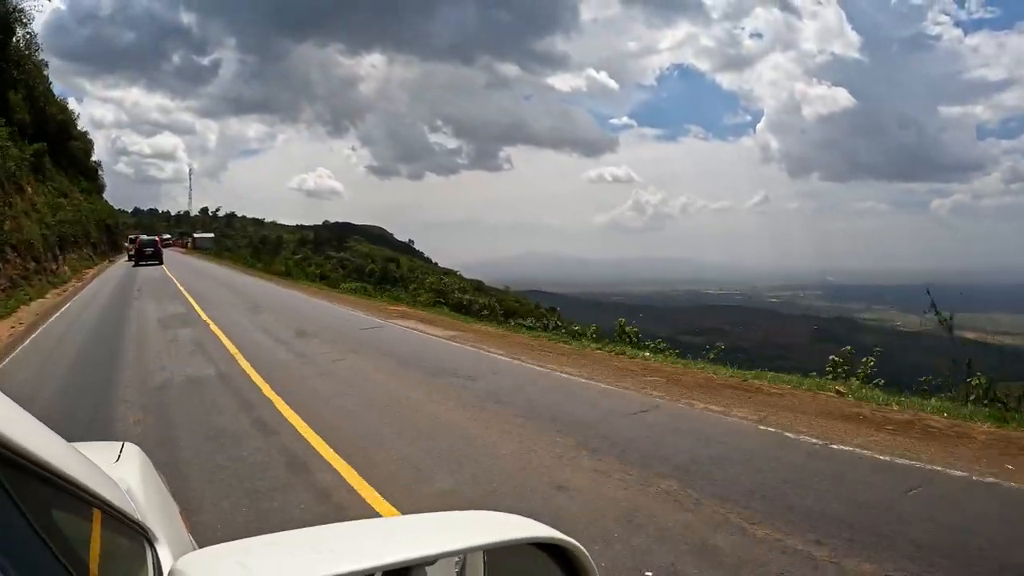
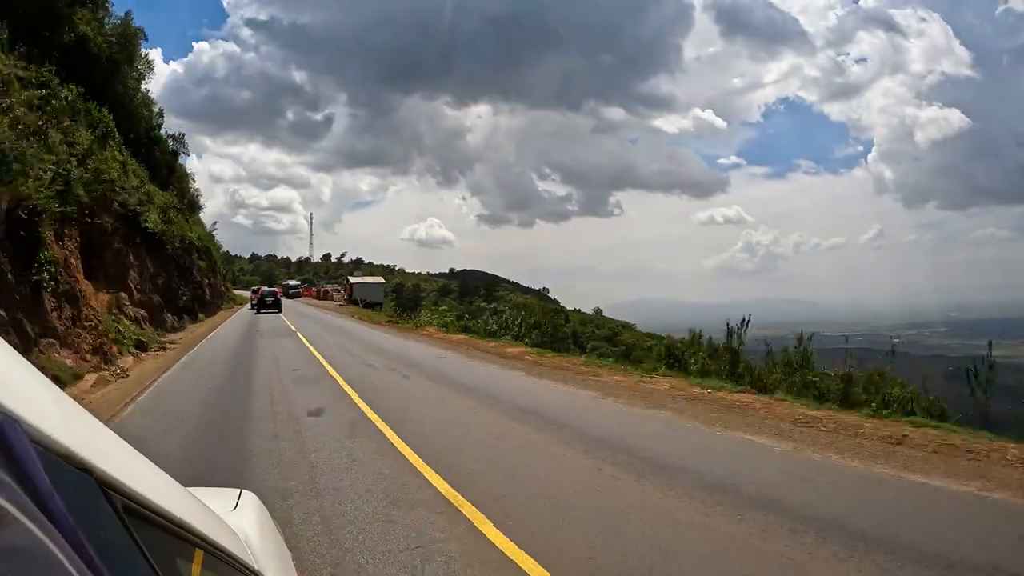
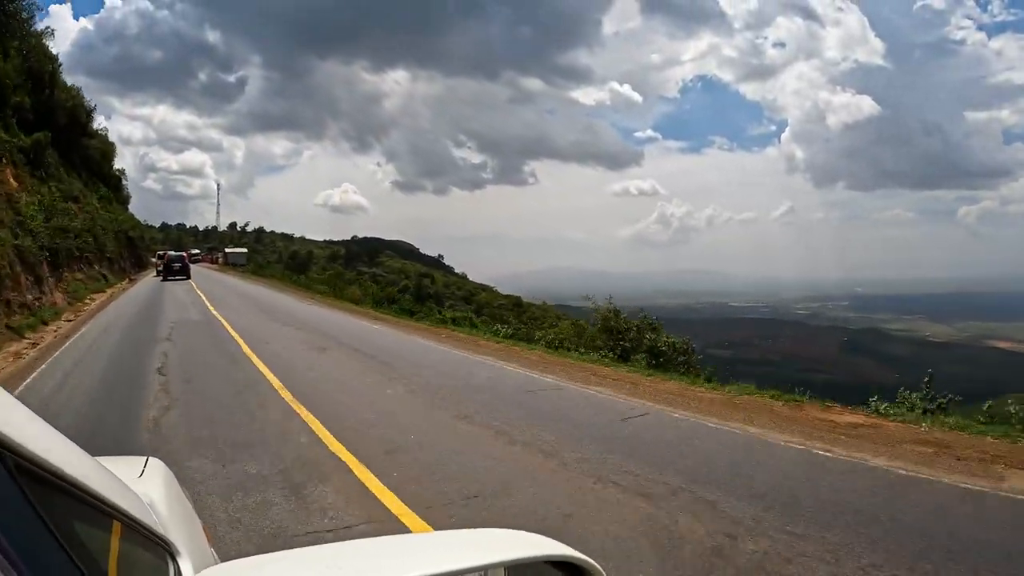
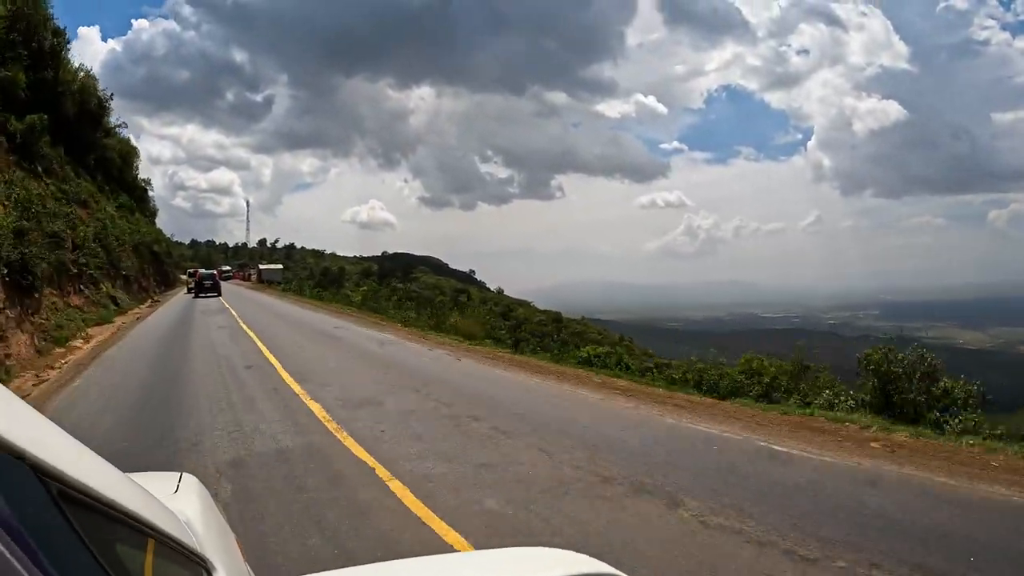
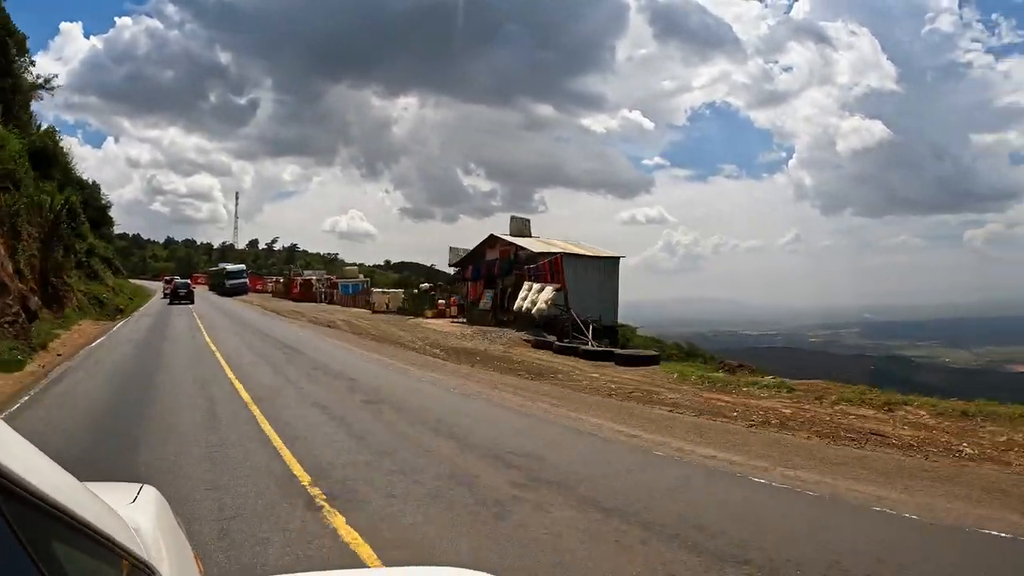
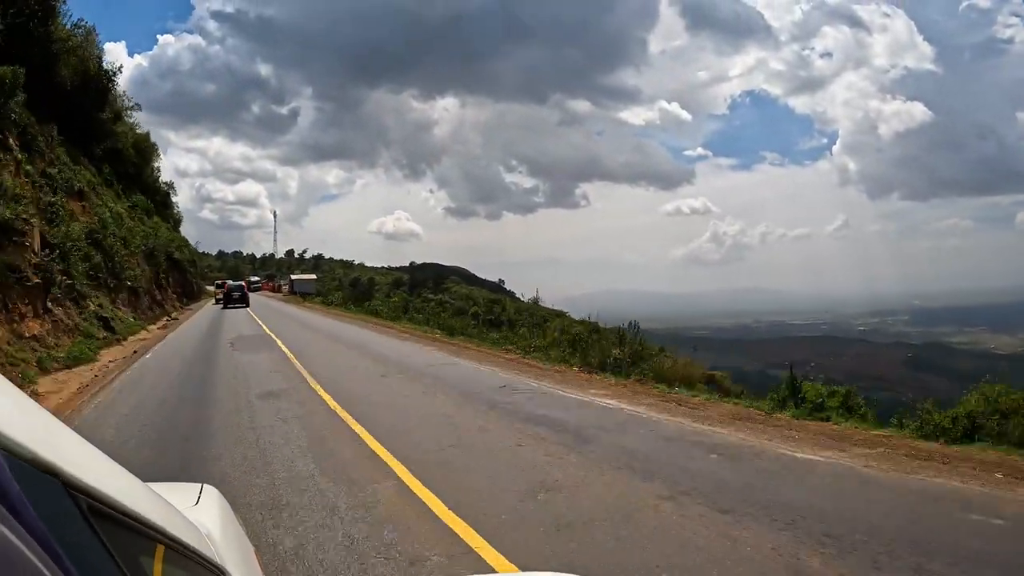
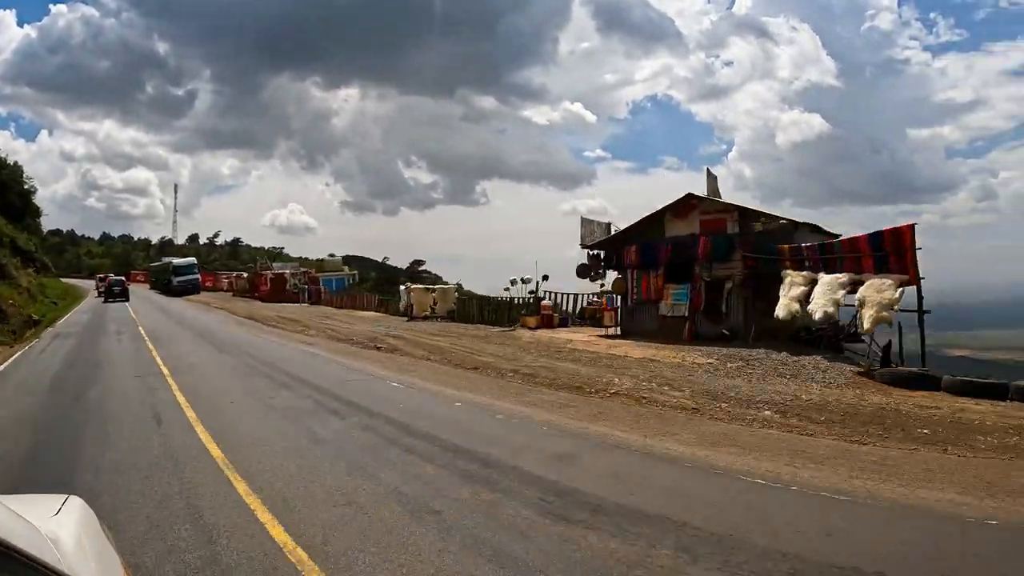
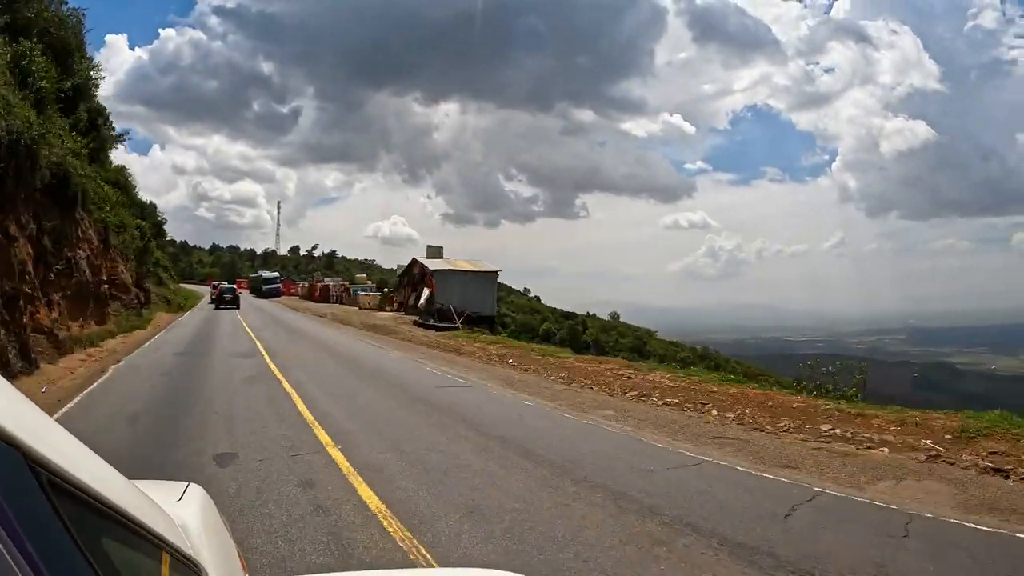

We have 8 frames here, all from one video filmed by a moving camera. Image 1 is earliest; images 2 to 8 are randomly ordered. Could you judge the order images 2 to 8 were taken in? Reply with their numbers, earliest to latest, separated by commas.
3, 4, 6, 2, 8, 5, 7
